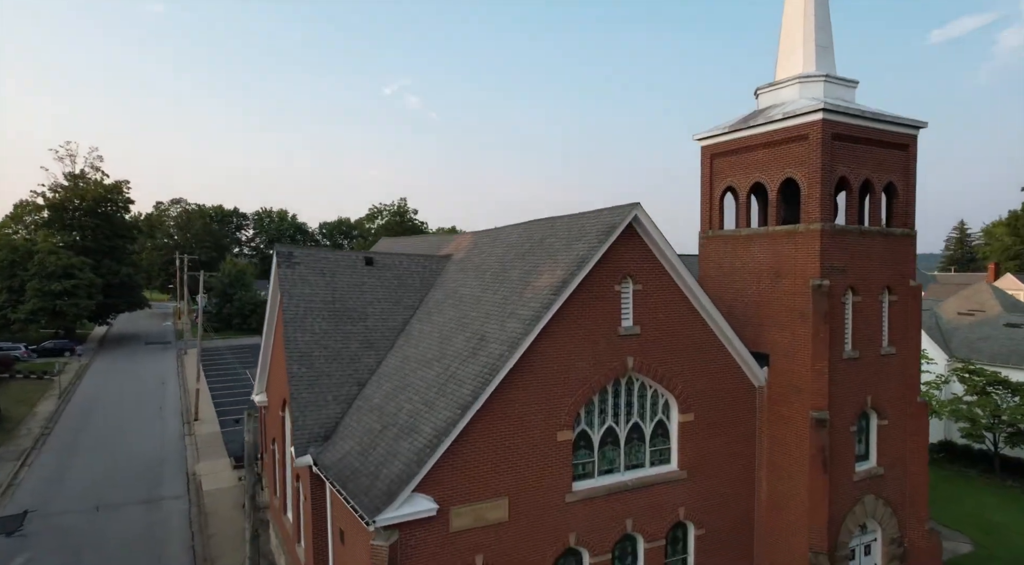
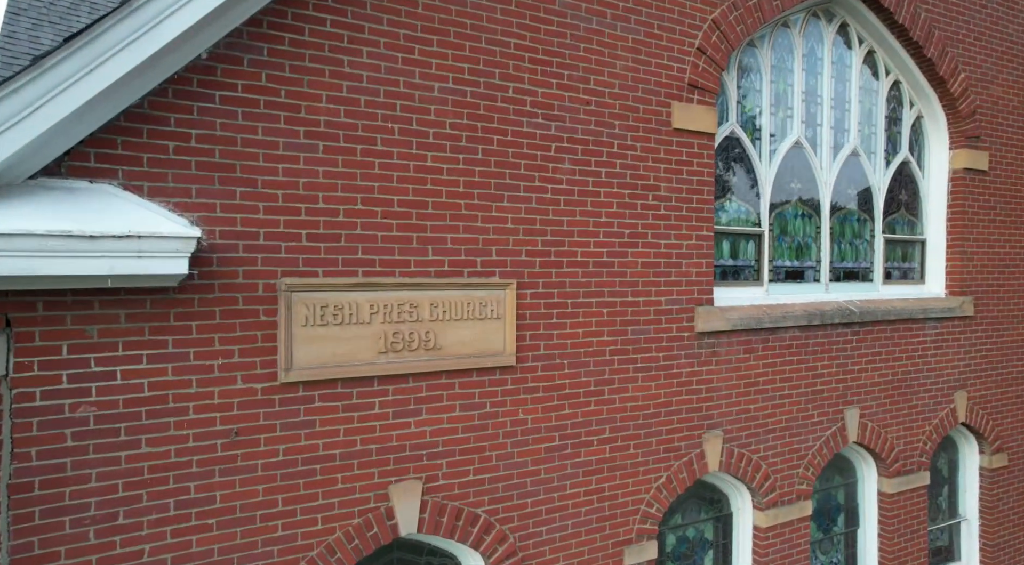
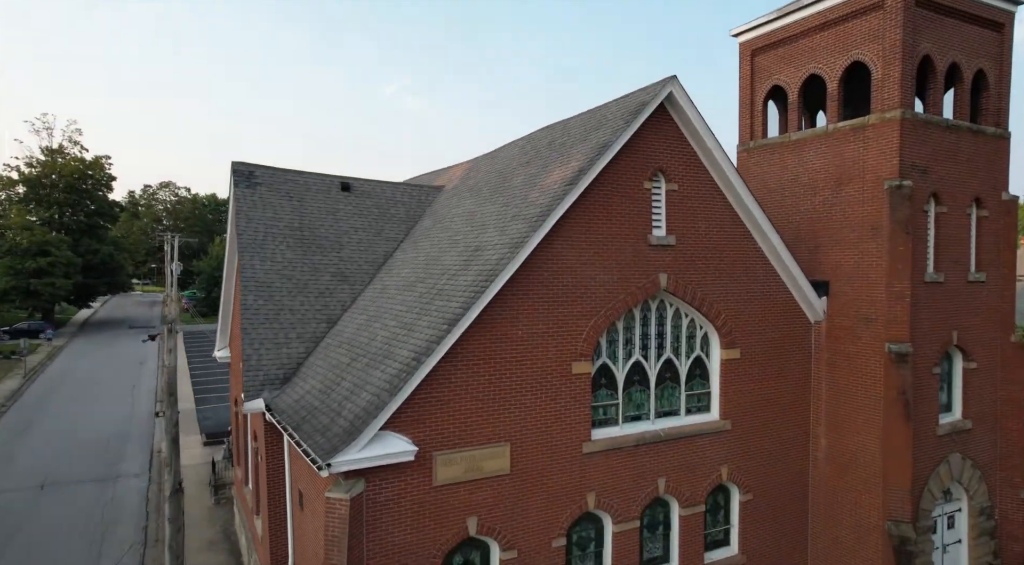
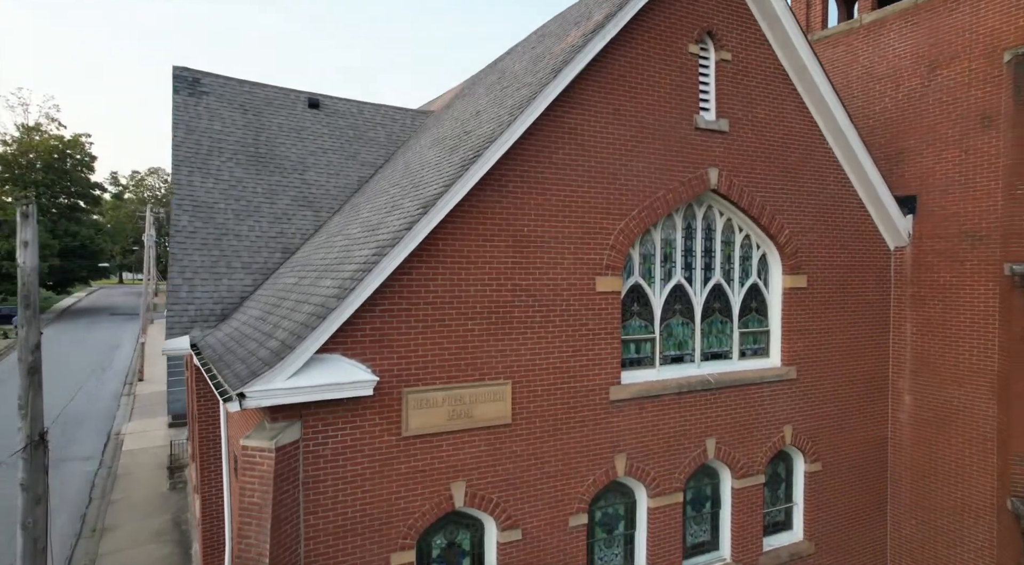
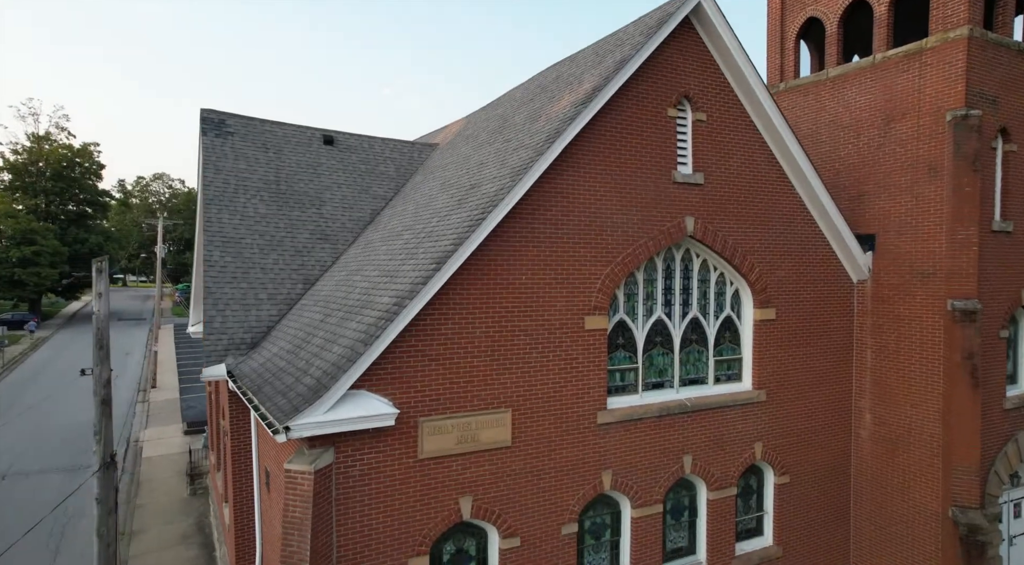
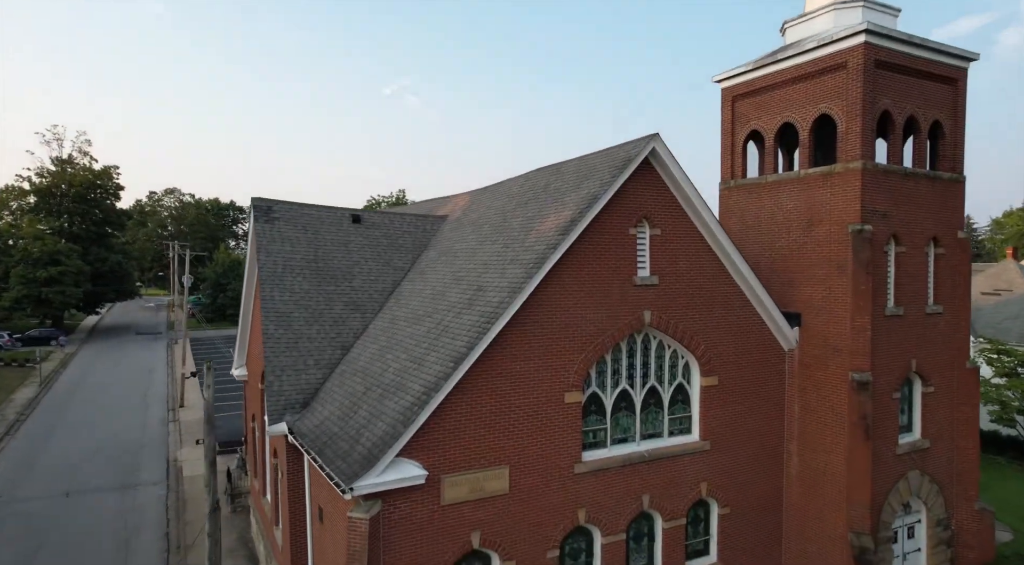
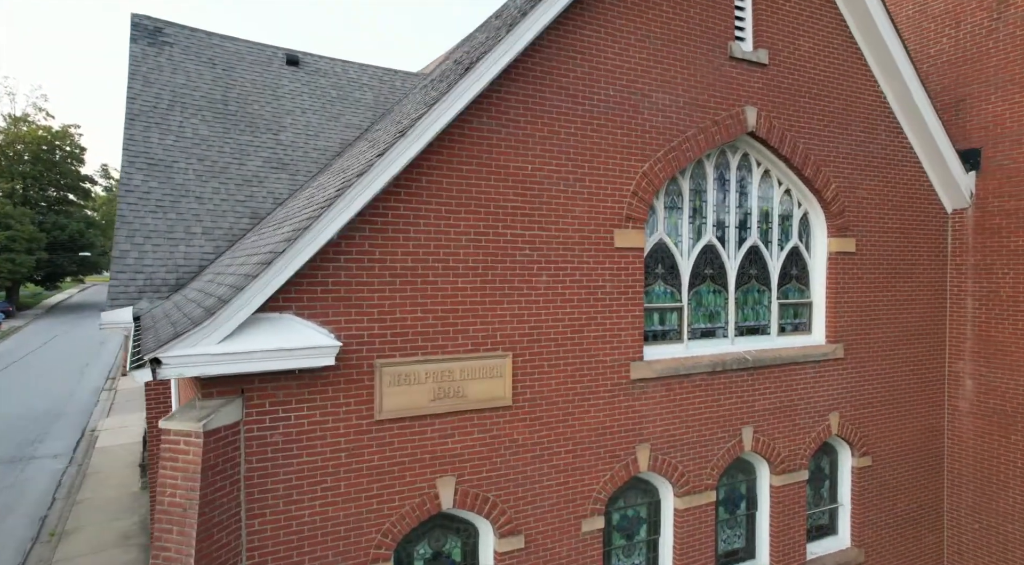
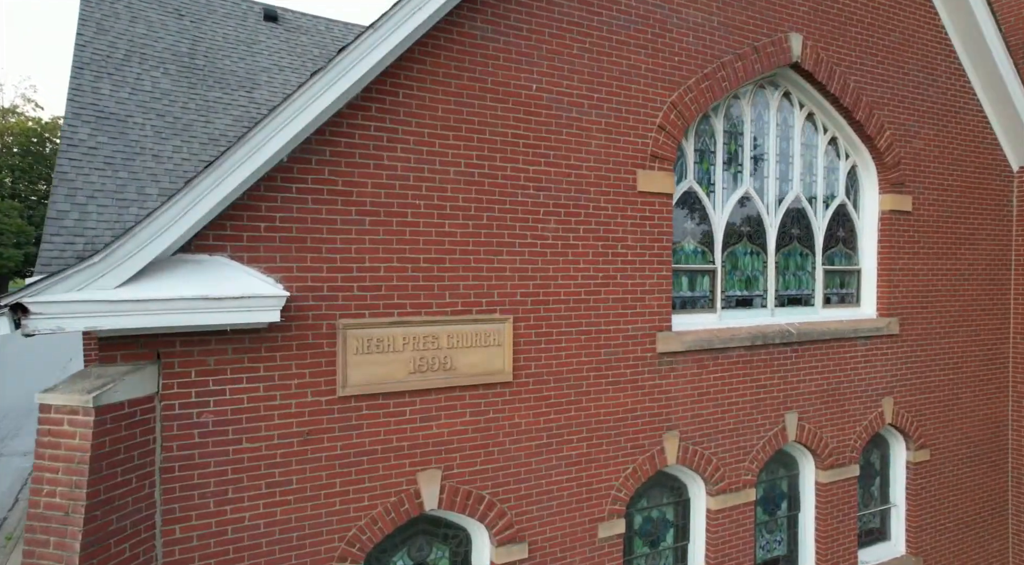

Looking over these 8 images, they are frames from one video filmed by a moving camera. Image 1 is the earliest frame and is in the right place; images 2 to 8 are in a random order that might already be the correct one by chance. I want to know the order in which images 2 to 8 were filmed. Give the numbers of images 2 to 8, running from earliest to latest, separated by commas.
6, 3, 5, 4, 7, 8, 2
